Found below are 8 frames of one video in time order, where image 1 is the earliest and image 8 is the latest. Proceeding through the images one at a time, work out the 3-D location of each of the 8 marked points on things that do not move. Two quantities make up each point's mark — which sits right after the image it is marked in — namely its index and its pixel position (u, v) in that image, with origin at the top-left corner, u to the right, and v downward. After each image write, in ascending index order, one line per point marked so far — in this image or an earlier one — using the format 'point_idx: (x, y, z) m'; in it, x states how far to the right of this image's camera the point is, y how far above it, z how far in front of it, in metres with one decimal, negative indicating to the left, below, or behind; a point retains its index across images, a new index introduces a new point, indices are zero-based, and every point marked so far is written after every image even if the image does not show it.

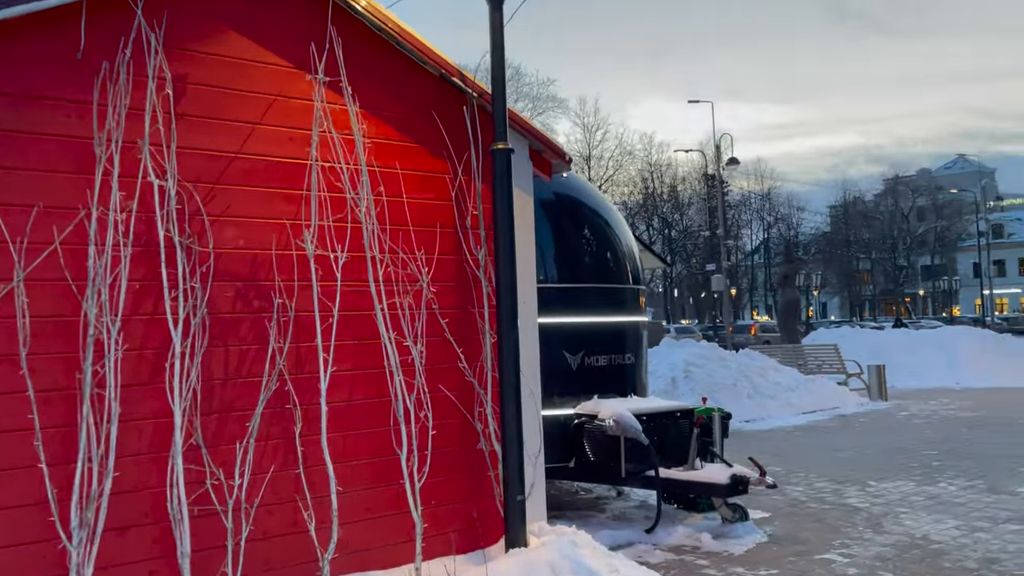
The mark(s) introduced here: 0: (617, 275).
0: (+1.0, +0.1, +8.5) m
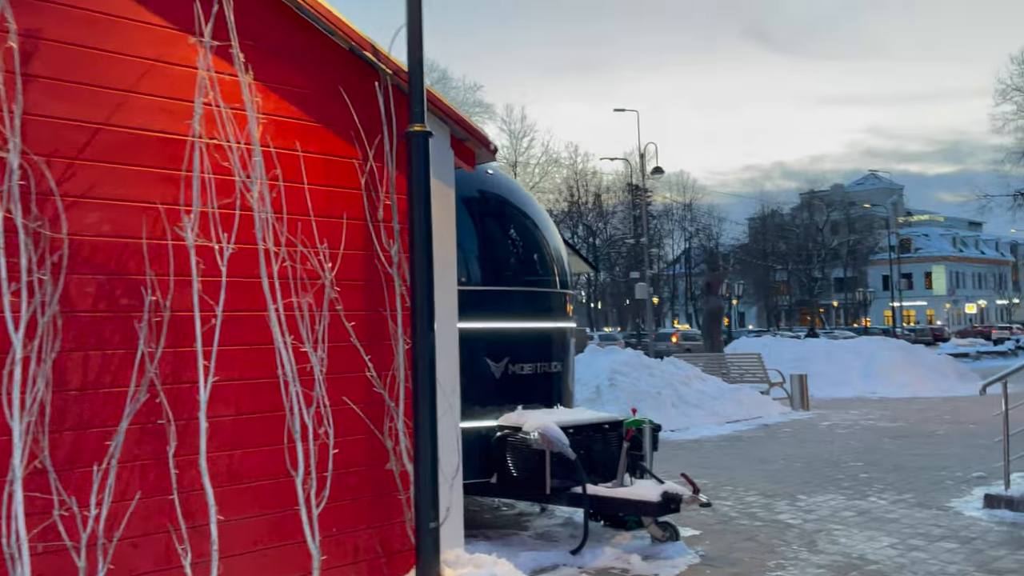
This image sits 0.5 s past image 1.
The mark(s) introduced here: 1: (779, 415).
0: (+0.3, +0.1, +8.1) m
1: (+5.1, -2.5, +16.7) m
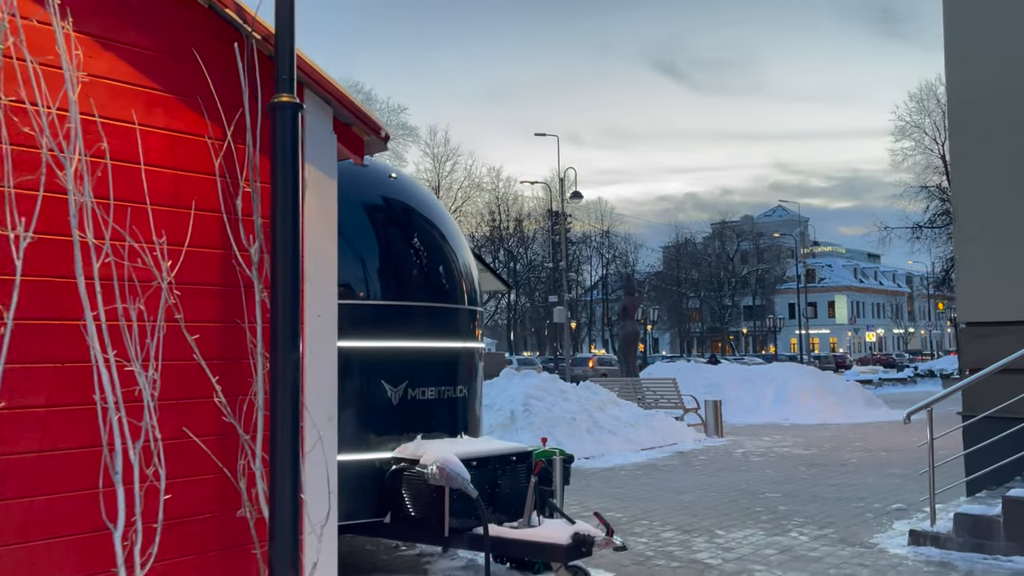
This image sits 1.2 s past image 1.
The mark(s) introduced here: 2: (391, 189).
0: (-0.5, -0.1, +7.4) m
1: (+3.4, -2.9, +16.4) m
2: (-1.0, +0.8, +7.4) m
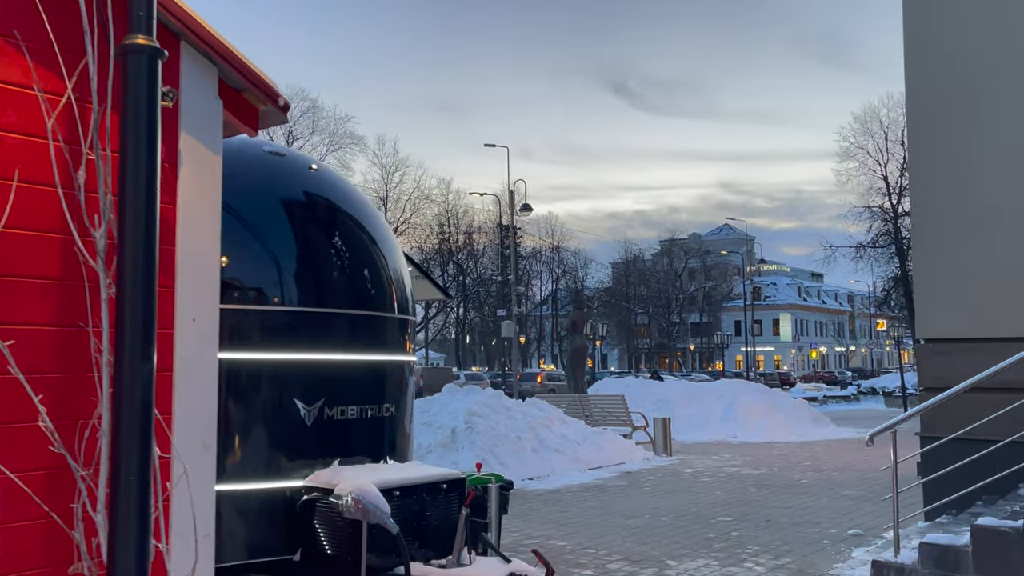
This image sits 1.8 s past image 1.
0: (-1.0, -0.1, +6.6) m
1: (+2.4, -3.2, +15.8) m
2: (-1.5, +0.8, +6.7) m
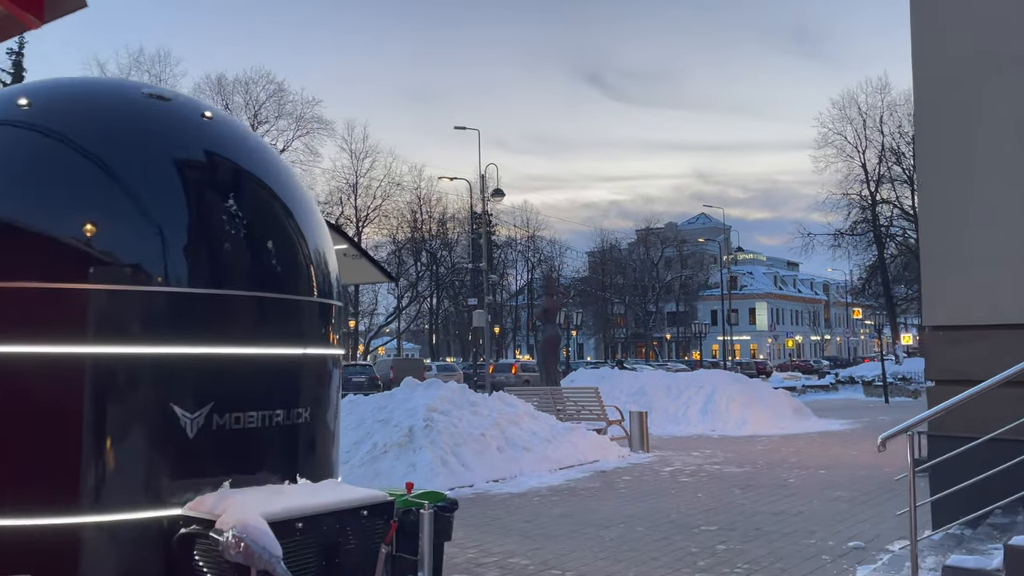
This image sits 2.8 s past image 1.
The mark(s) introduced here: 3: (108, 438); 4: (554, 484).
0: (-1.4, 0.0, +5.5) m
1: (+1.8, -2.9, +14.7) m
2: (-1.9, +0.9, +5.5) m
3: (-2.1, -0.8, +4.6) m
4: (+0.6, -2.7, +12.2) m
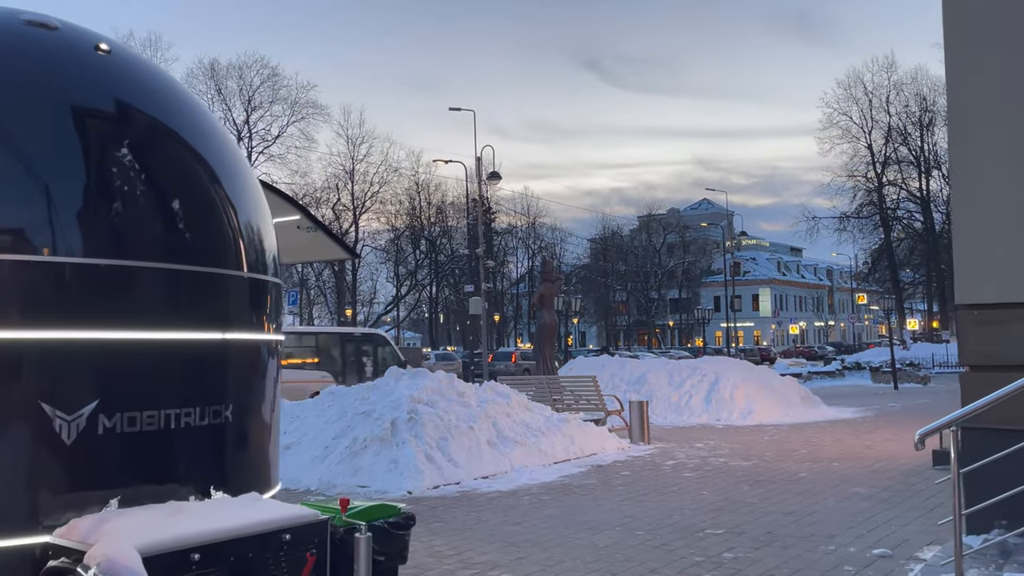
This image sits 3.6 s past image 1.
0: (-1.5, +0.2, +4.6) m
1: (+1.7, -2.6, +13.9) m
2: (-2.1, +1.1, +4.6) m
3: (-2.3, -0.7, +3.7) m
4: (+0.5, -2.5, +11.3) m
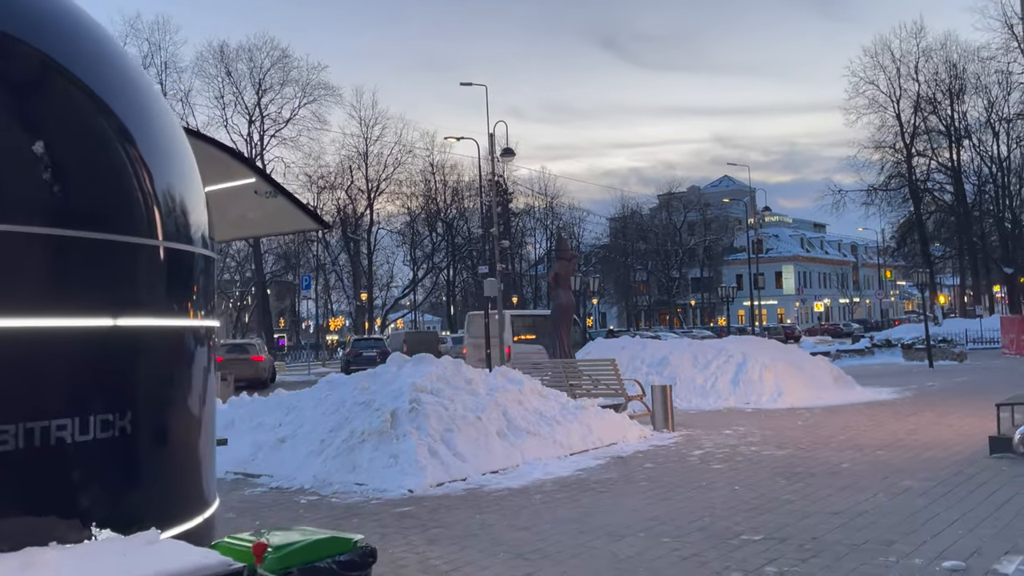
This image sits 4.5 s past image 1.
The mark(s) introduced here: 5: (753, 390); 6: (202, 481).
0: (-1.6, +0.3, +3.6) m
1: (+1.9, -2.3, +12.8) m
2: (-2.1, +1.2, +3.6) m
3: (-2.4, -0.6, +2.7) m
4: (+0.6, -2.2, +10.3) m
5: (+5.1, -2.1, +18.4) m
6: (-1.5, -1.0, +4.2) m
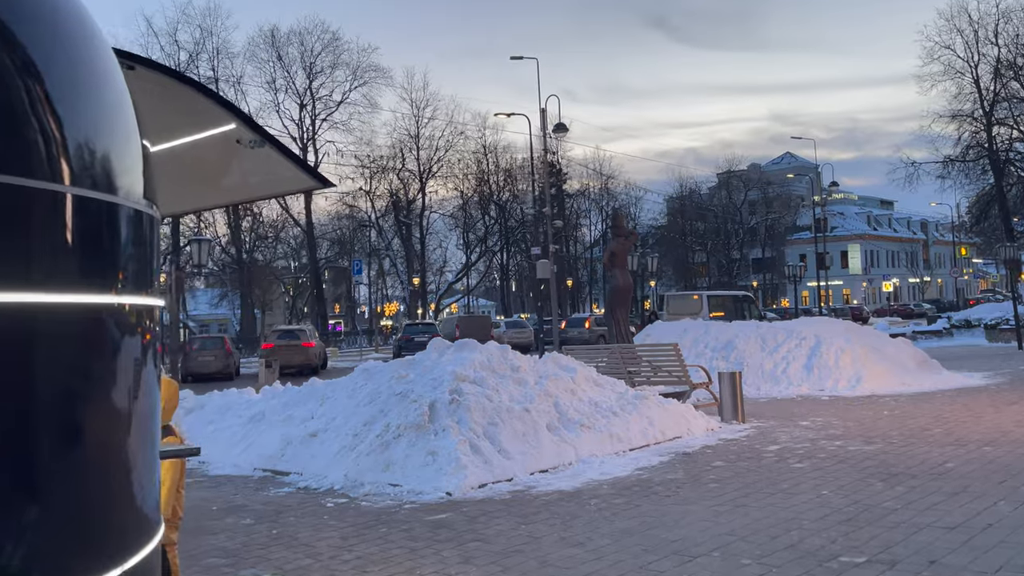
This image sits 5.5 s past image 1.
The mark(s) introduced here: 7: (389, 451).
0: (-1.5, +0.4, +2.5) m
1: (+2.6, -1.9, +11.6) m
2: (-2.1, +1.3, +2.6) m
3: (-2.3, -0.5, +1.8) m
4: (+1.1, -2.0, +9.1) m
5: (+6.2, -1.7, +16.9) m
6: (-1.3, -0.8, +3.2) m
7: (-1.3, -1.8, +9.4) m
